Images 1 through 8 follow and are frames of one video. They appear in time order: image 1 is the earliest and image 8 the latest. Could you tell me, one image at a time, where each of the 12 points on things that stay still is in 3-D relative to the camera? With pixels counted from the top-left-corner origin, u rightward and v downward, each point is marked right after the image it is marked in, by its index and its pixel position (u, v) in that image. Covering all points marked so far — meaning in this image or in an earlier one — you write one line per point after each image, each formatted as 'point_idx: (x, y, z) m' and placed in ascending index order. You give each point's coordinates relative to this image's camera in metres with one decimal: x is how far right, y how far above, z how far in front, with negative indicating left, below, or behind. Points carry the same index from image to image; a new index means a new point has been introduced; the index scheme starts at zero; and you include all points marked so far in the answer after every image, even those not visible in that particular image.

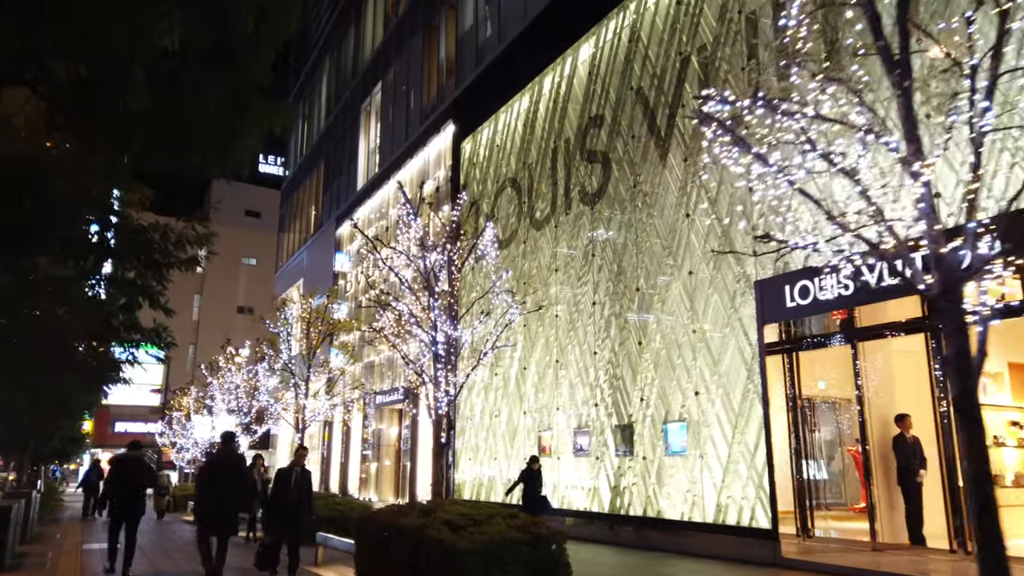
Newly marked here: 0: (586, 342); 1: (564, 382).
0: (+1.6, -1.1, +17.3) m
1: (+1.1, -2.1, +18.0) m
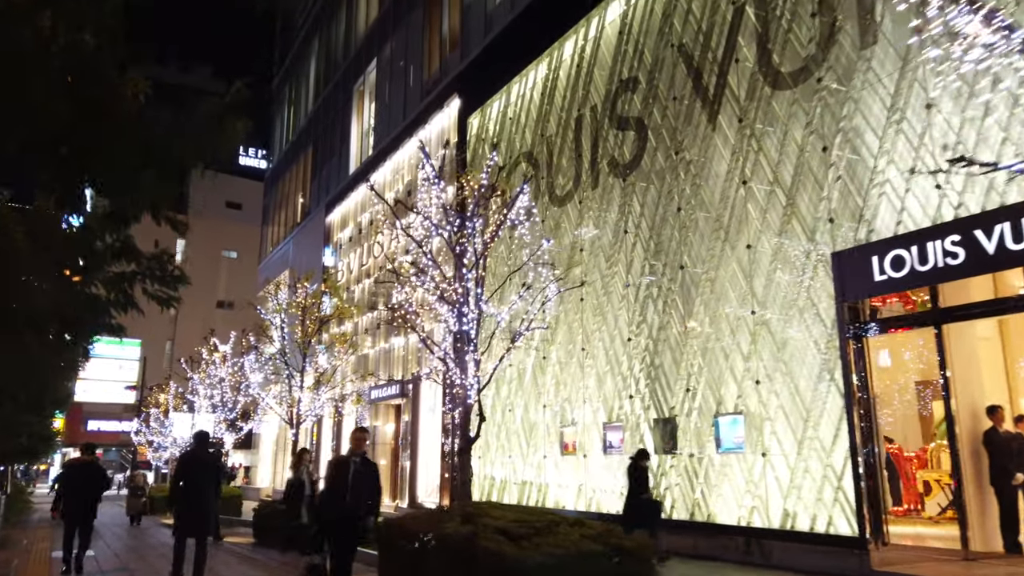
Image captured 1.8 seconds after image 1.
0: (+2.0, -0.8, +15.7) m
1: (+1.5, -1.7, +16.3) m
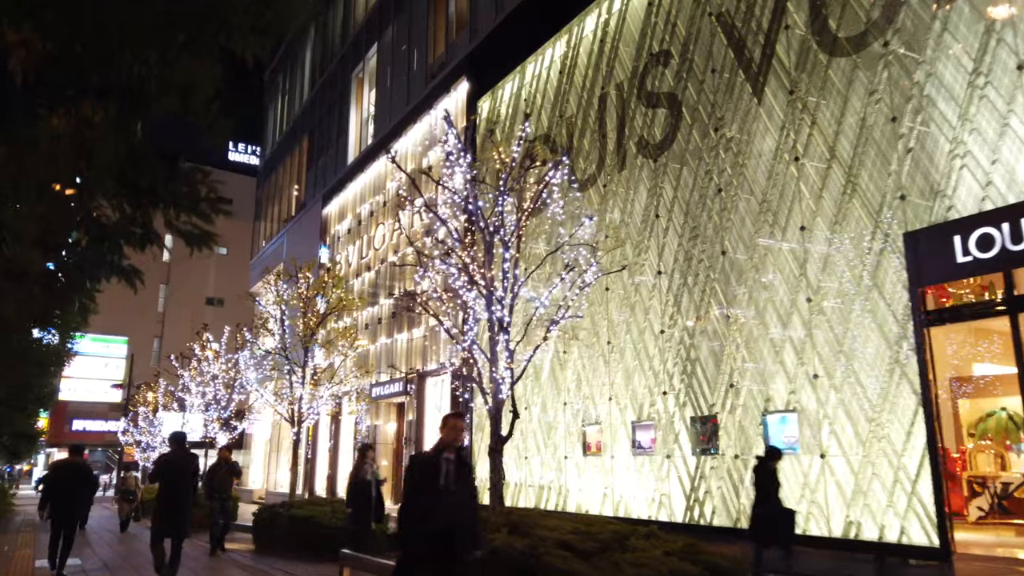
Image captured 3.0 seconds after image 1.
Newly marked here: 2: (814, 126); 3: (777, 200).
0: (+2.4, -0.6, +14.6) m
1: (+1.9, -1.5, +15.2) m
2: (+4.3, +2.3, +11.9) m
3: (+3.9, +1.3, +12.3) m
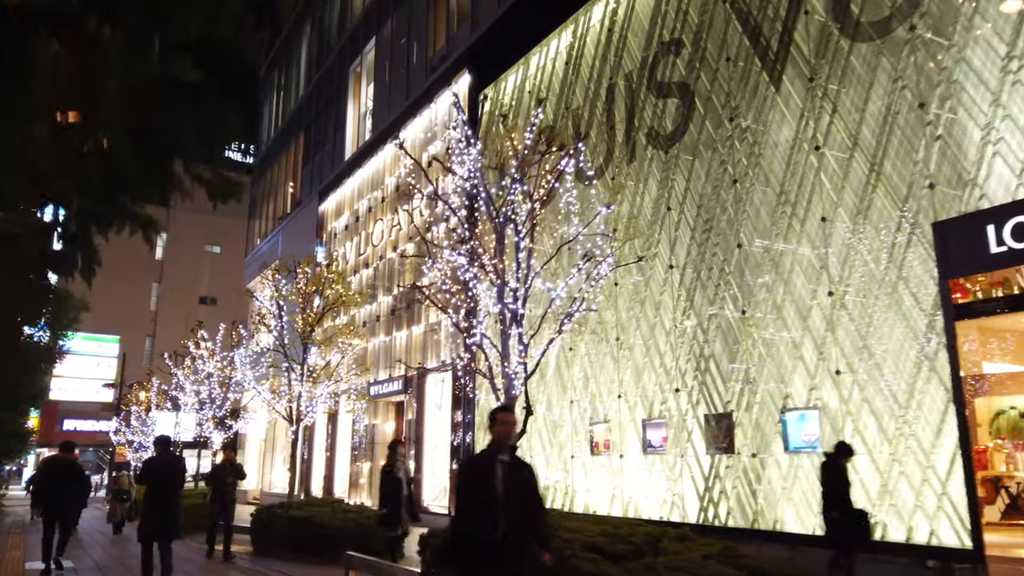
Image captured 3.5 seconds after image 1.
0: (+2.5, -0.5, +14.2) m
1: (+2.0, -1.4, +14.9) m
2: (+4.5, +2.4, +11.5) m
3: (+4.1, +1.4, +12.0) m
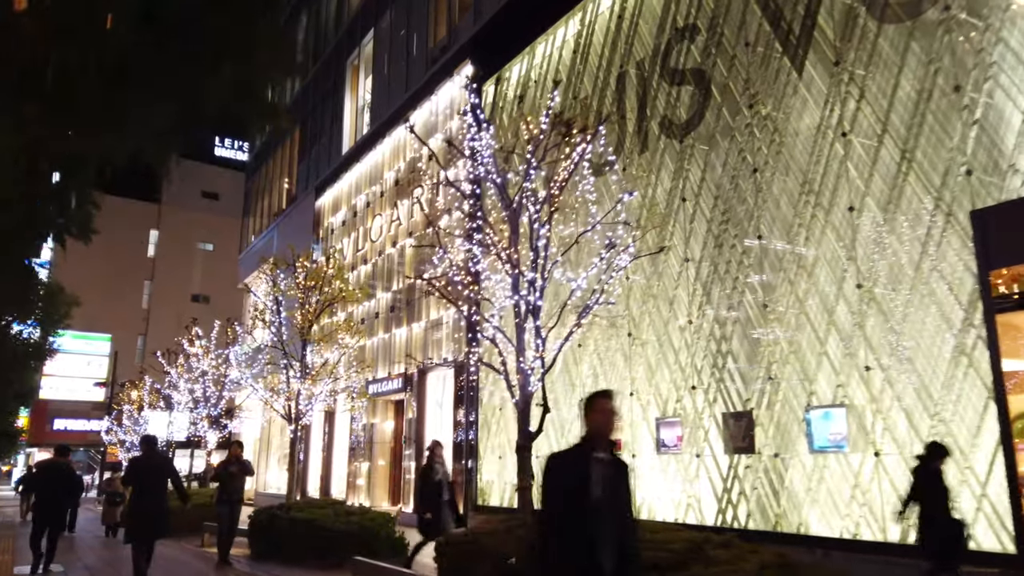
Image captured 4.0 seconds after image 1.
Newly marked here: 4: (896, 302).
0: (+2.7, -0.4, +13.7) m
1: (+2.2, -1.3, +14.4) m
2: (+4.6, +2.5, +11.0) m
3: (+4.2, +1.5, +11.5) m
4: (+4.7, -0.2, +10.3) m
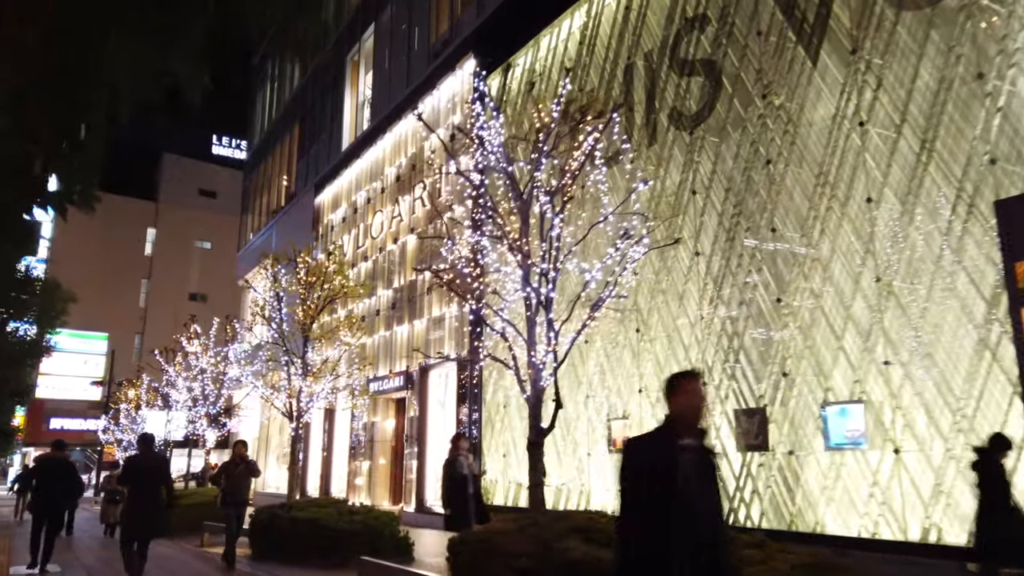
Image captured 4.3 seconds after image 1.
0: (+2.8, -0.3, +13.5) m
1: (+2.3, -1.2, +14.1) m
2: (+4.8, +2.6, +10.8) m
3: (+4.4, +1.6, +11.2) m
4: (+4.9, -0.1, +10.0) m
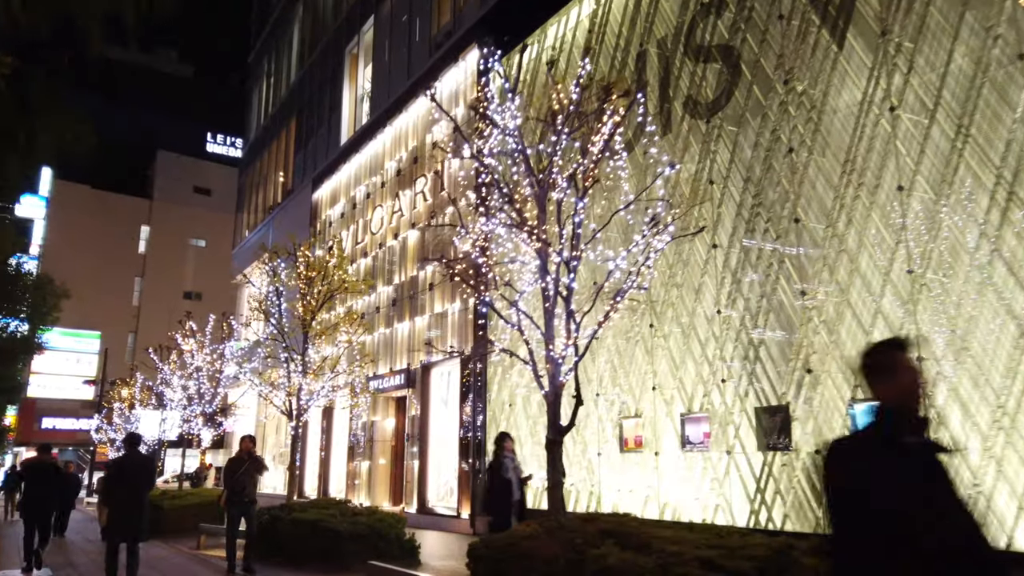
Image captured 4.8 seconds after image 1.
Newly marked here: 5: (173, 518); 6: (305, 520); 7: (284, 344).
0: (+3.0, -0.2, +13.0) m
1: (+2.5, -1.1, +13.6) m
2: (+5.0, +2.7, +10.3) m
3: (+4.5, +1.7, +10.8) m
4: (+5.0, 0.0, +9.6) m
5: (-6.7, -4.5, +16.4) m
6: (-3.0, -3.3, +12.0) m
7: (-5.2, -1.3, +18.8) m
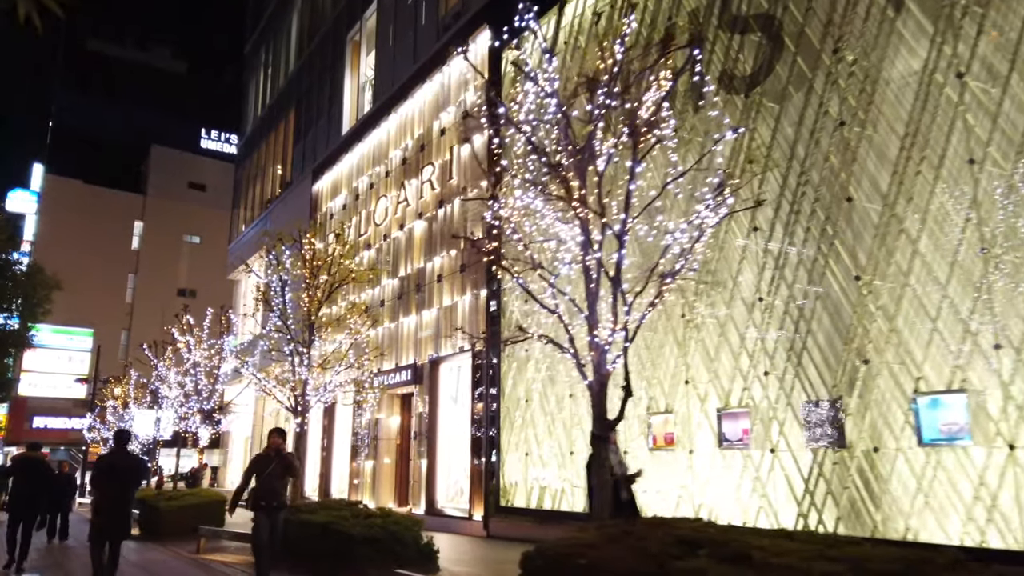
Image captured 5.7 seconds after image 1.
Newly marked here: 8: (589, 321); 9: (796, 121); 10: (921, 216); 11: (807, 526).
0: (+3.3, 0.0, +12.2) m
1: (+2.8, -0.9, +12.8) m
2: (+5.3, +2.9, +9.5) m
3: (+4.9, +1.9, +10.0) m
4: (+5.4, +0.2, +8.7) m
5: (-6.3, -4.3, +15.5) m
6: (-2.6, -3.1, +11.1) m
7: (-4.9, -1.1, +17.9) m
8: (+0.7, -0.3, +8.1) m
9: (+4.0, +2.4, +11.7) m
10: (+4.8, +0.9, +9.9) m
11: (+3.8, -3.0, +10.5) m
